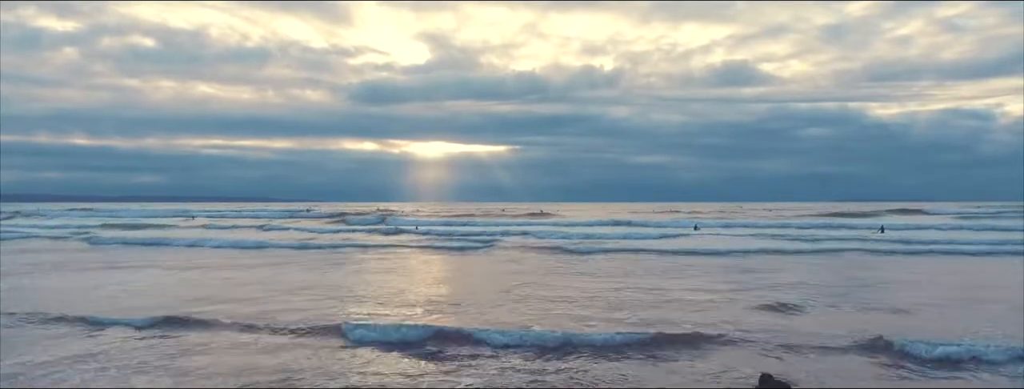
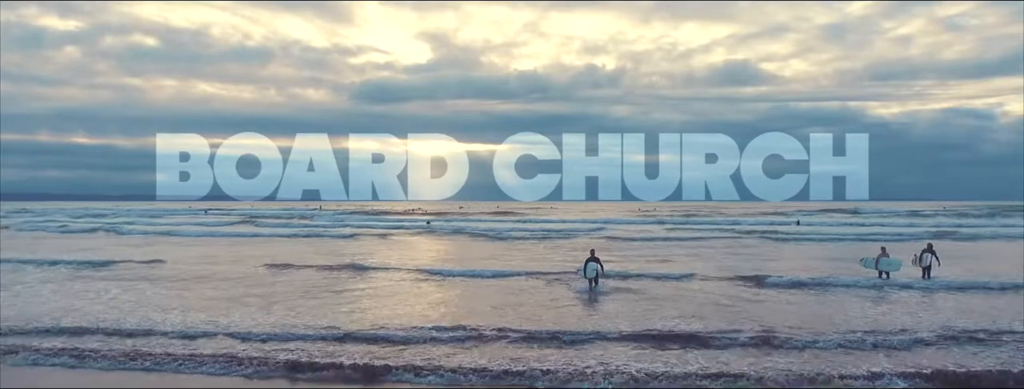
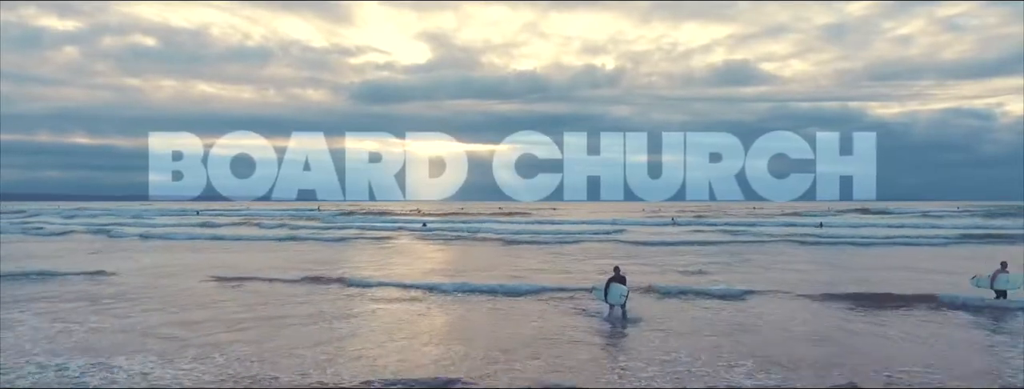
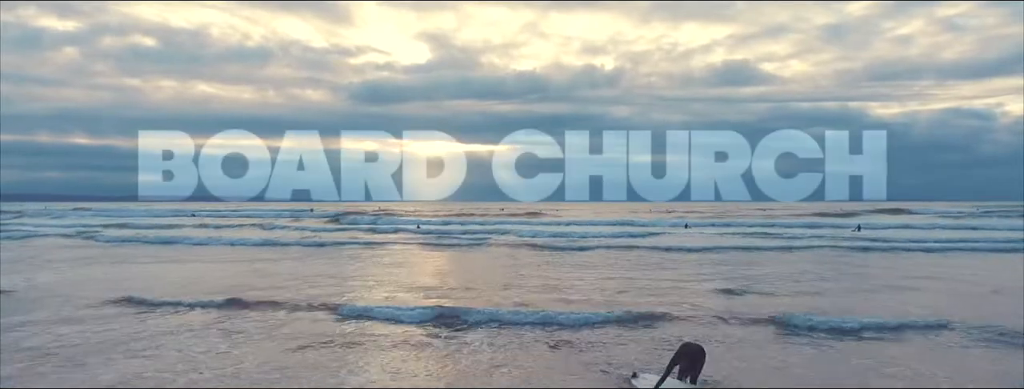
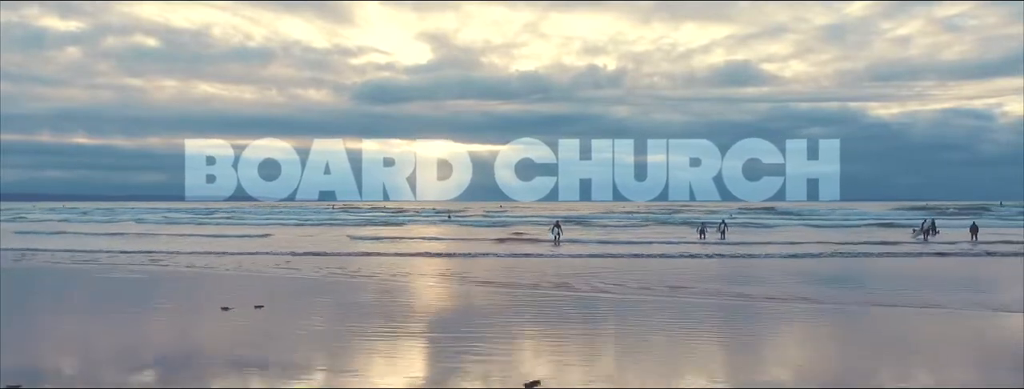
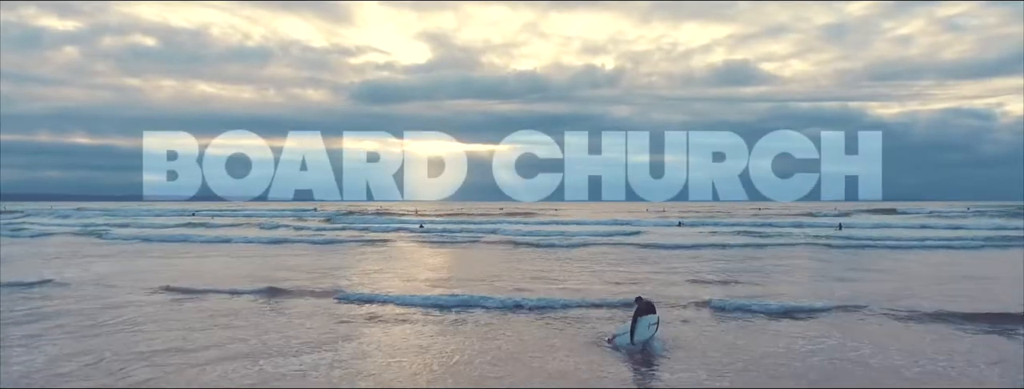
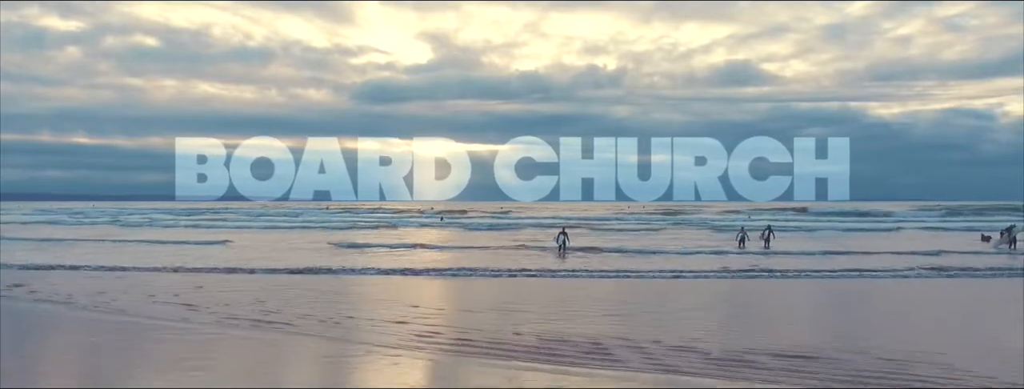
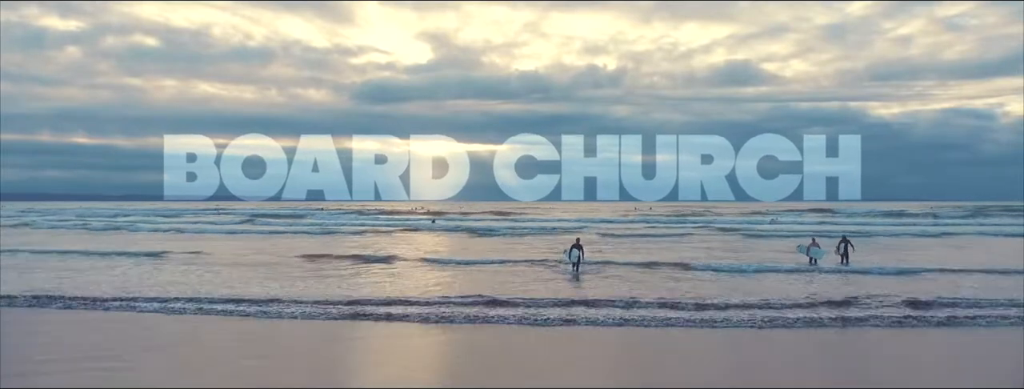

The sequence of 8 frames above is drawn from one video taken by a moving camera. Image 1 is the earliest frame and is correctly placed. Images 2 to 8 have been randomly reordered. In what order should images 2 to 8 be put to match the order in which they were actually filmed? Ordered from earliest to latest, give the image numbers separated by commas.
4, 6, 3, 2, 8, 7, 5
